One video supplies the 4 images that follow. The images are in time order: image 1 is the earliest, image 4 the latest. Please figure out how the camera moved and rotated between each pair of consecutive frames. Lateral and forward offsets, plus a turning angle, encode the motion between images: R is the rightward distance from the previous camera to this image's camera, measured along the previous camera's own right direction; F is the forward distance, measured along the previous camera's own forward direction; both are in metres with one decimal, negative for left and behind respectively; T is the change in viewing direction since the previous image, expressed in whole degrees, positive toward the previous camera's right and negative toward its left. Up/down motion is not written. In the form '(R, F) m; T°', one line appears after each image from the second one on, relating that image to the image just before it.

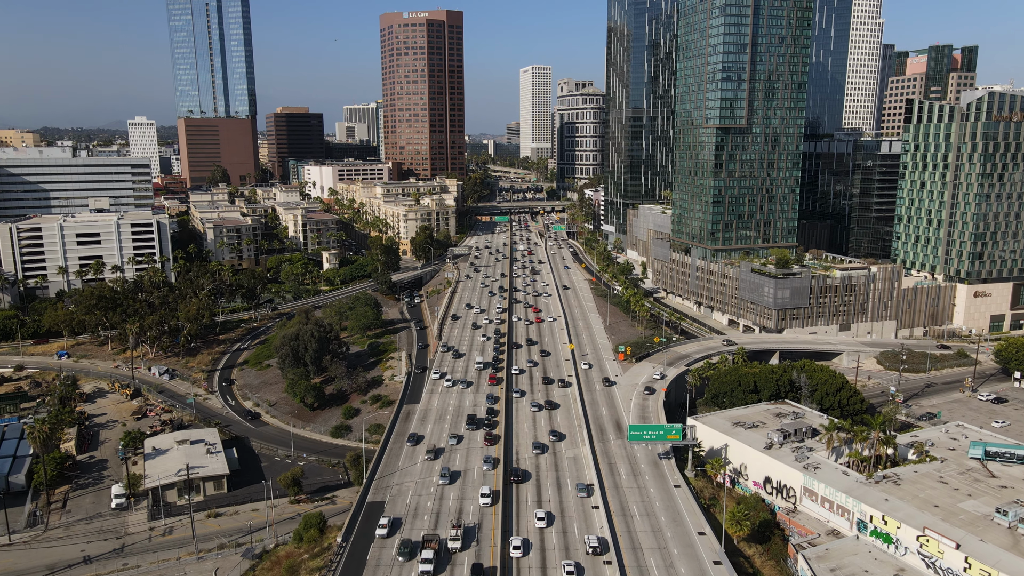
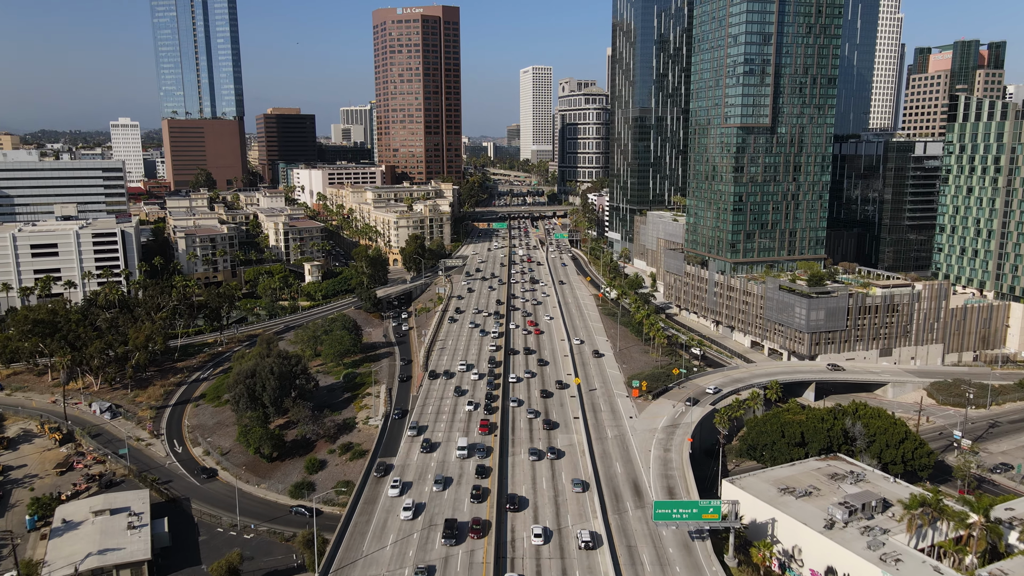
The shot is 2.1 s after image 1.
(+0.6, +16.8) m; 0°
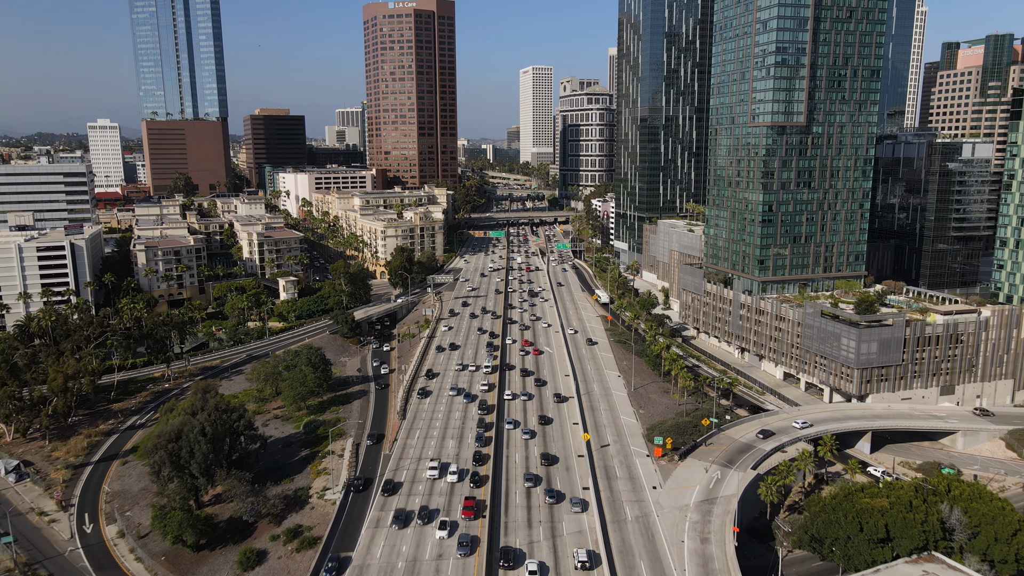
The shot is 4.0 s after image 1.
(+0.7, +19.2) m; 0°
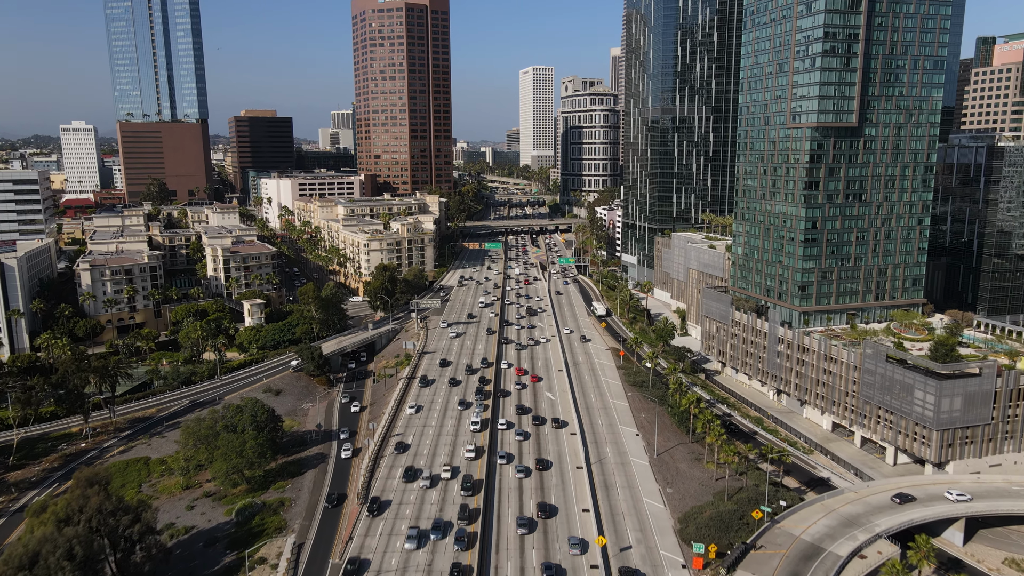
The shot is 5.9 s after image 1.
(+0.9, +20.8) m; 0°
